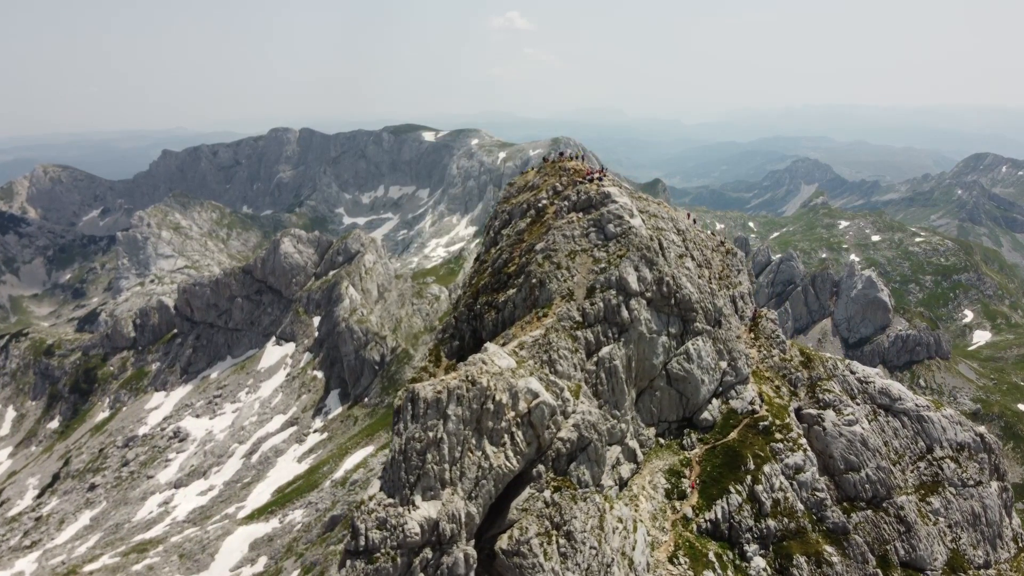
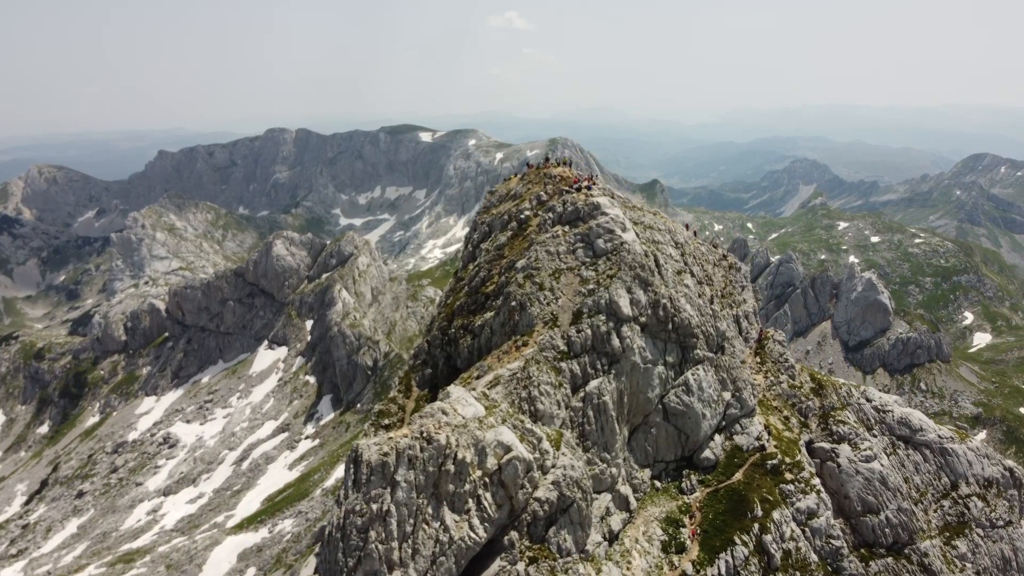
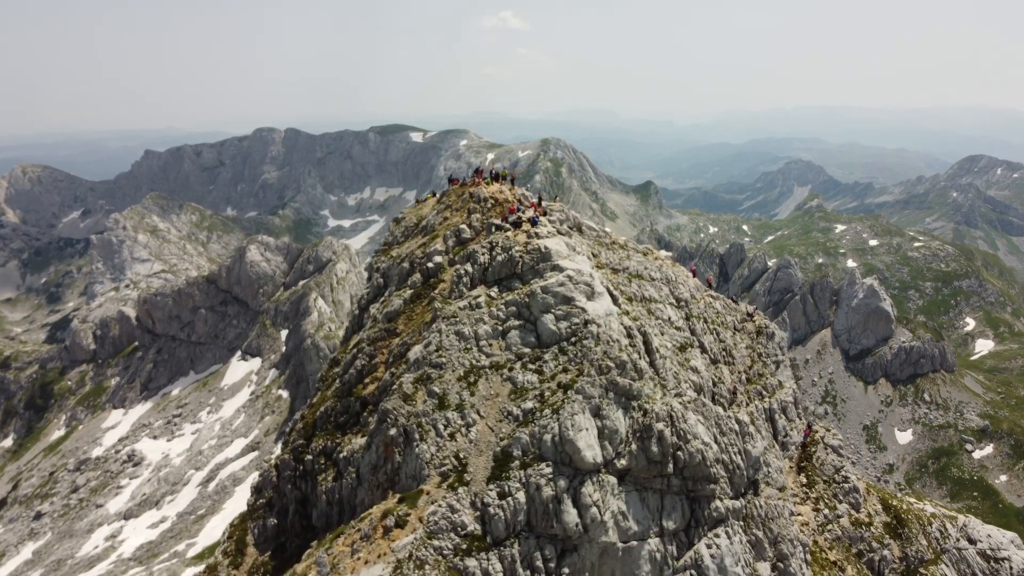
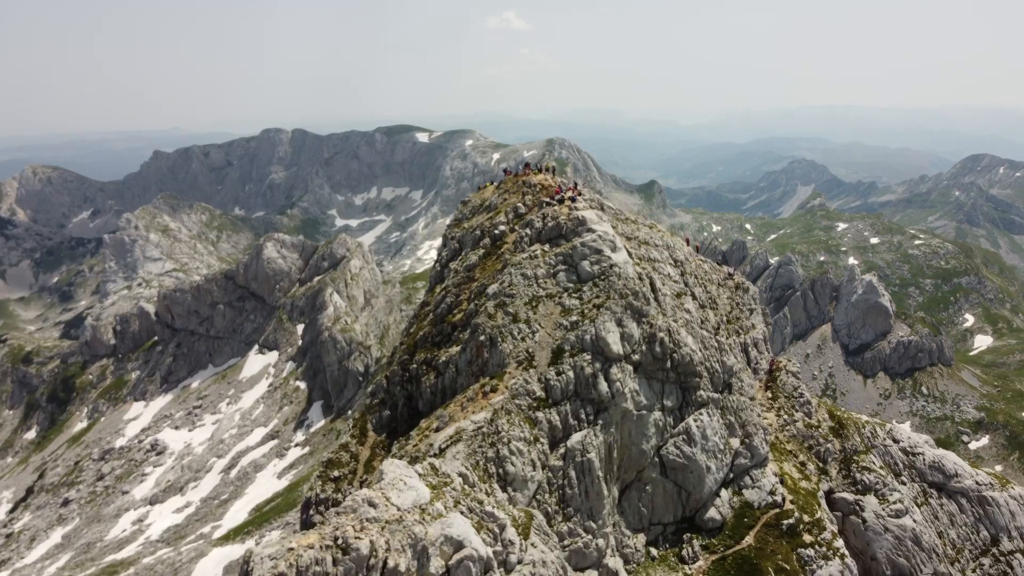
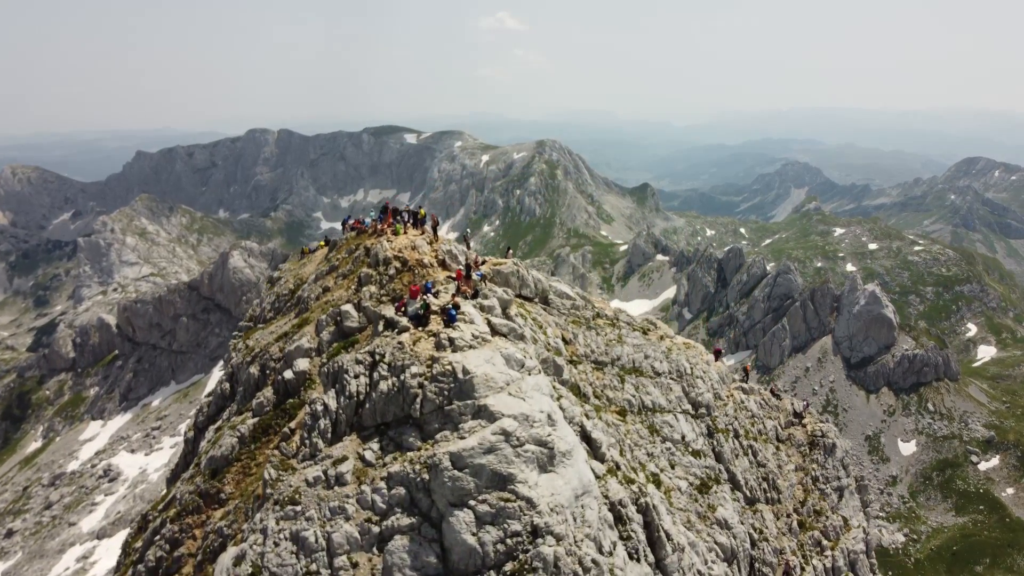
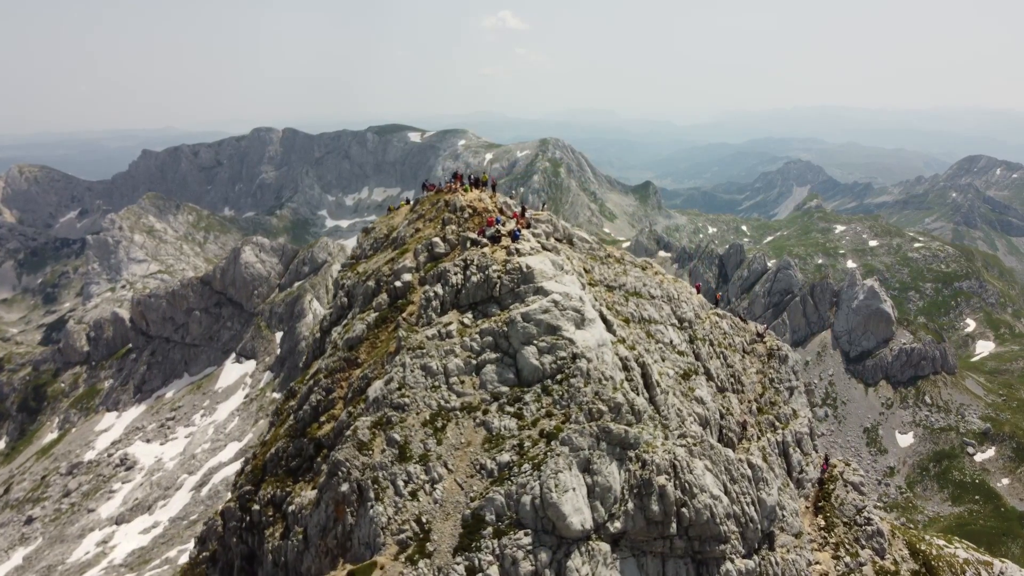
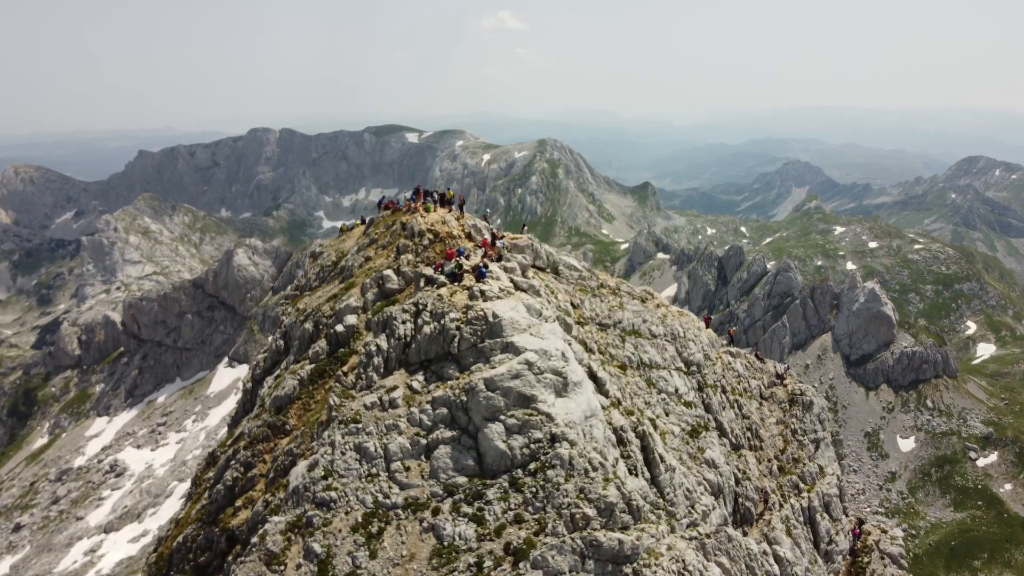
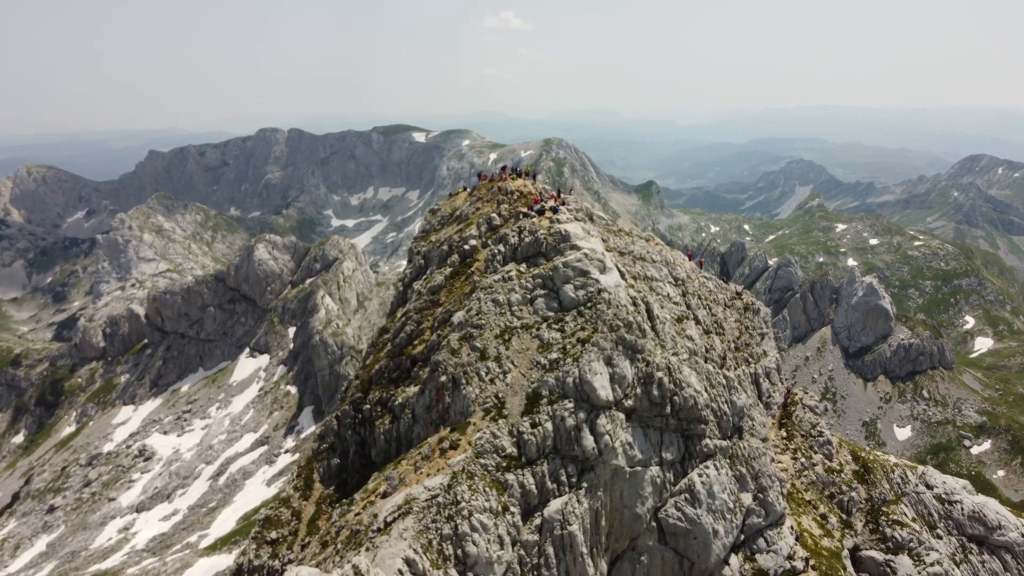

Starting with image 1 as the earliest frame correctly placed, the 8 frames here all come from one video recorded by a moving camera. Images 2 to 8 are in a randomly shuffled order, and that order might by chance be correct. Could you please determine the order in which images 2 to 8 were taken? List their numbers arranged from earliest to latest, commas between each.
2, 4, 8, 3, 6, 7, 5
